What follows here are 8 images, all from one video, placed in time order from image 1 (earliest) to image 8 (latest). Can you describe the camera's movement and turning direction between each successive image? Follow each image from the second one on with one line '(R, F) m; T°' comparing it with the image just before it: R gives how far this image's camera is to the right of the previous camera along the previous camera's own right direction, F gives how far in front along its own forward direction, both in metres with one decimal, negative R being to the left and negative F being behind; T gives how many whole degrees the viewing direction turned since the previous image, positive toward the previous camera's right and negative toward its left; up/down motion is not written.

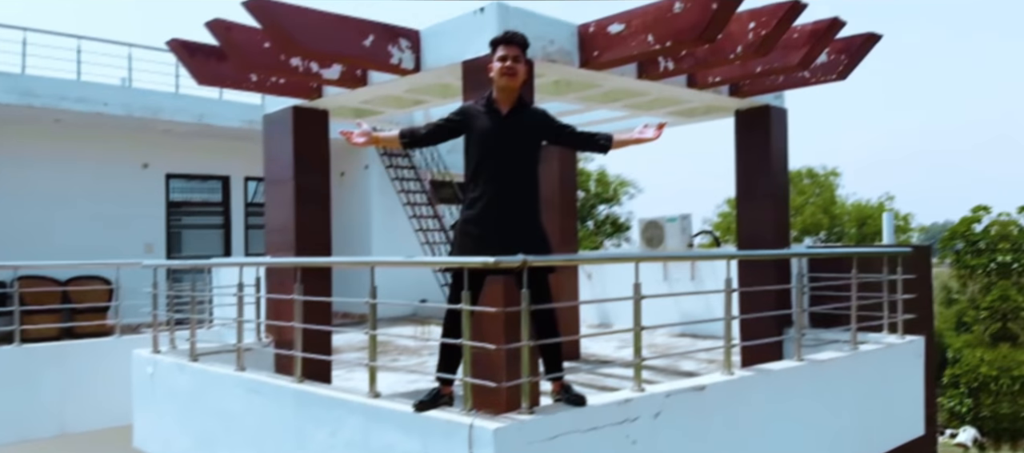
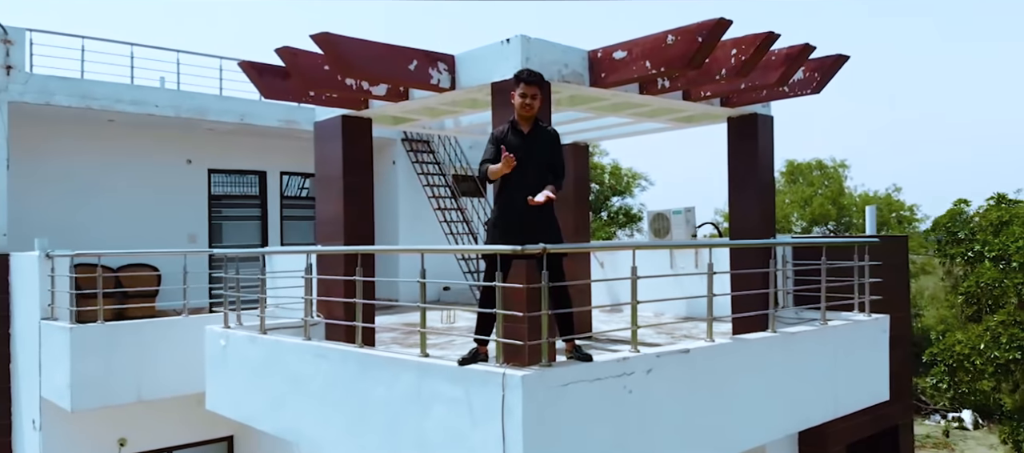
(0.0, -1.1) m; -1°
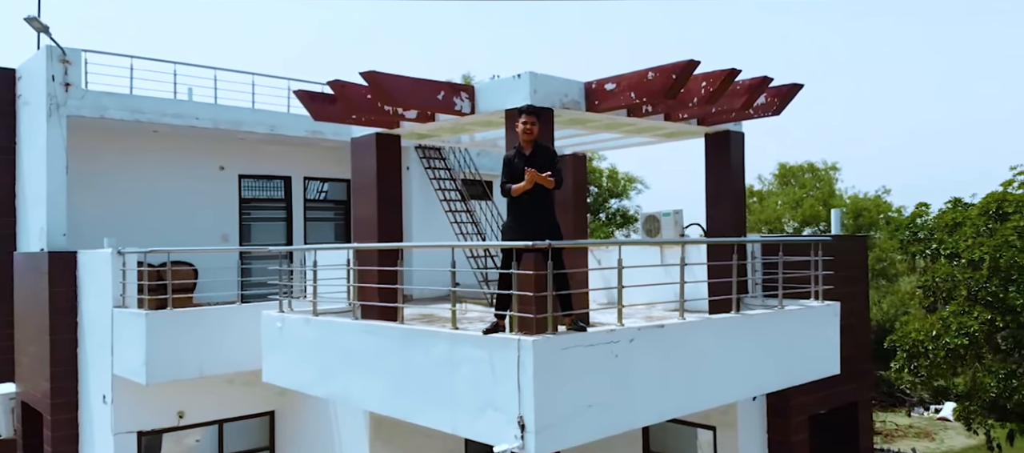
(-0.1, -1.4) m; 0°
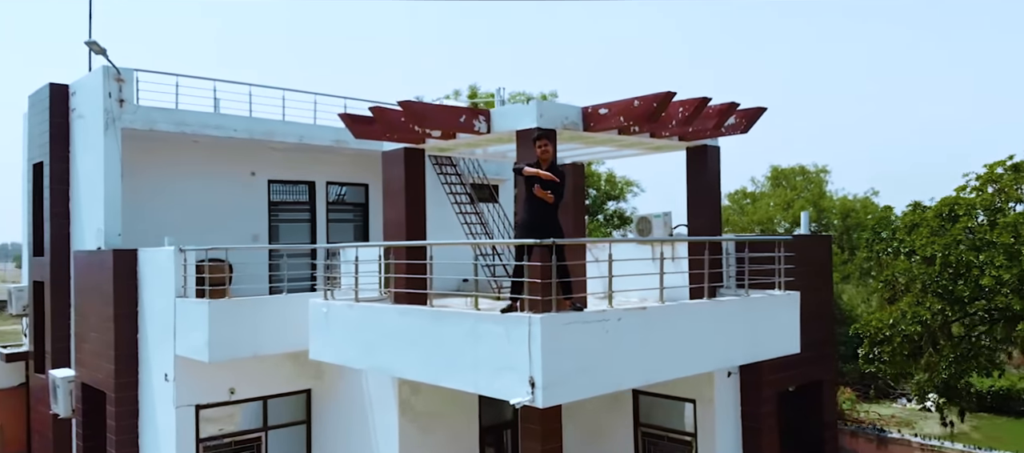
(-0.1, -1.6) m; 0°
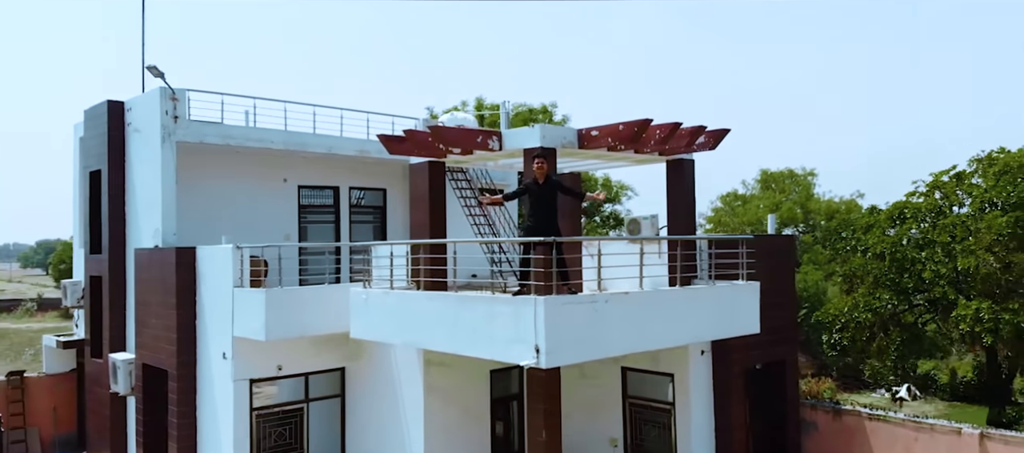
(-0.1, -2.1) m; 0°
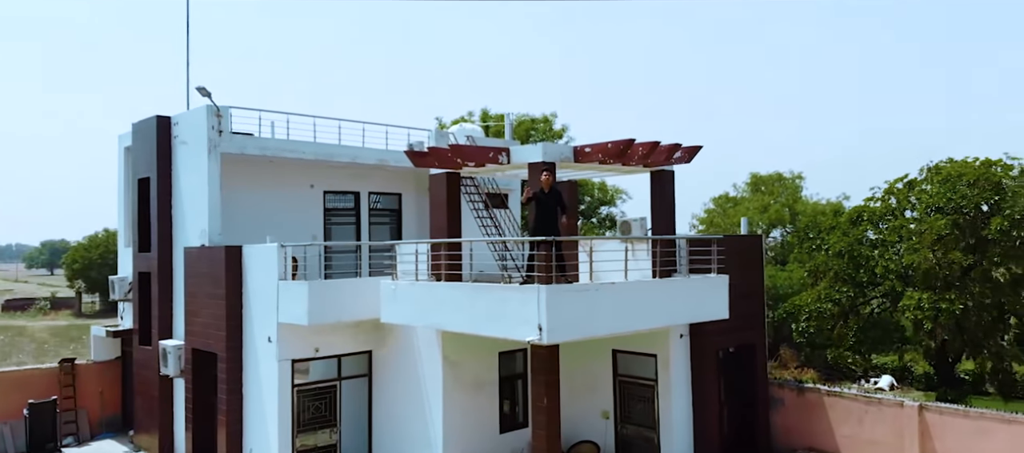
(-0.1, -2.3) m; 0°
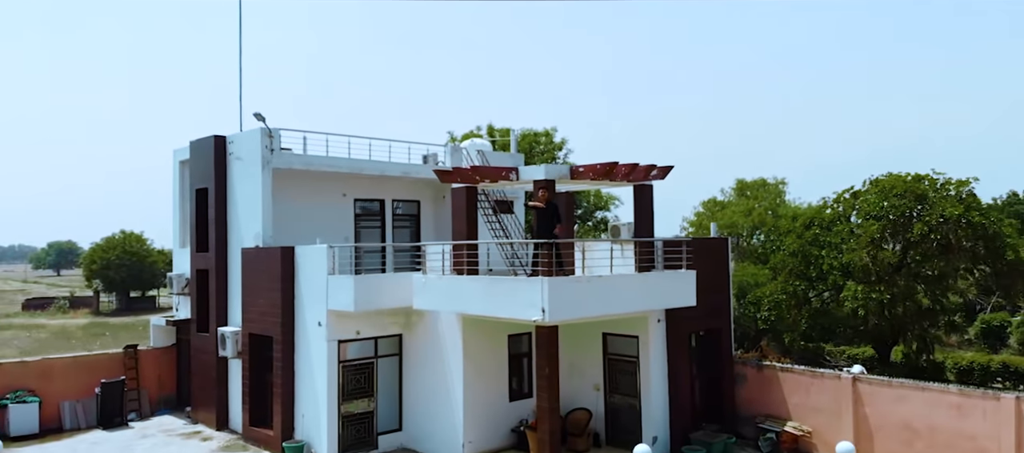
(-0.2, -3.6) m; 0°
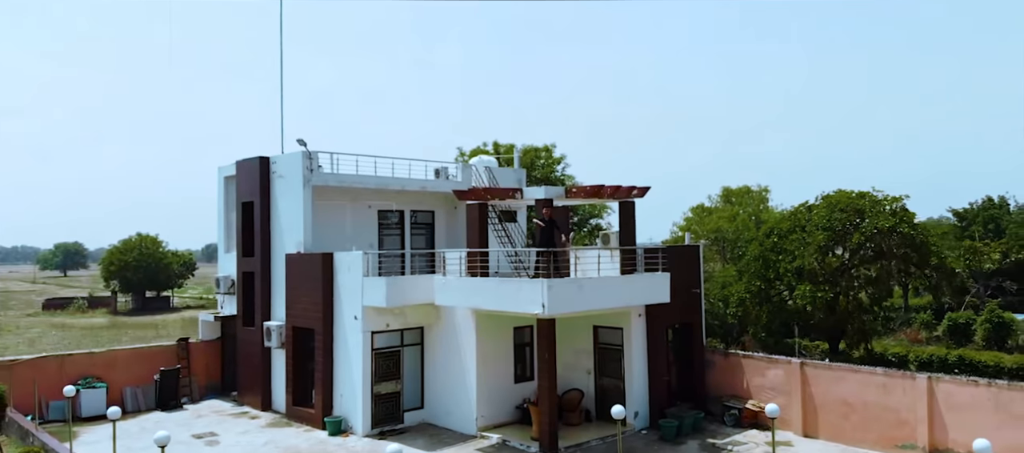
(-0.1, -3.9) m; 0°
